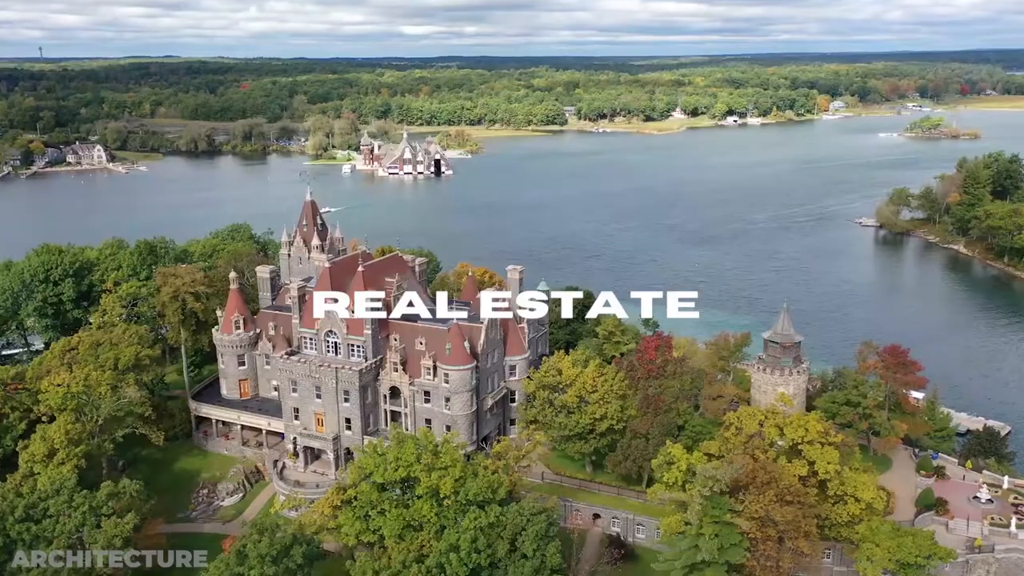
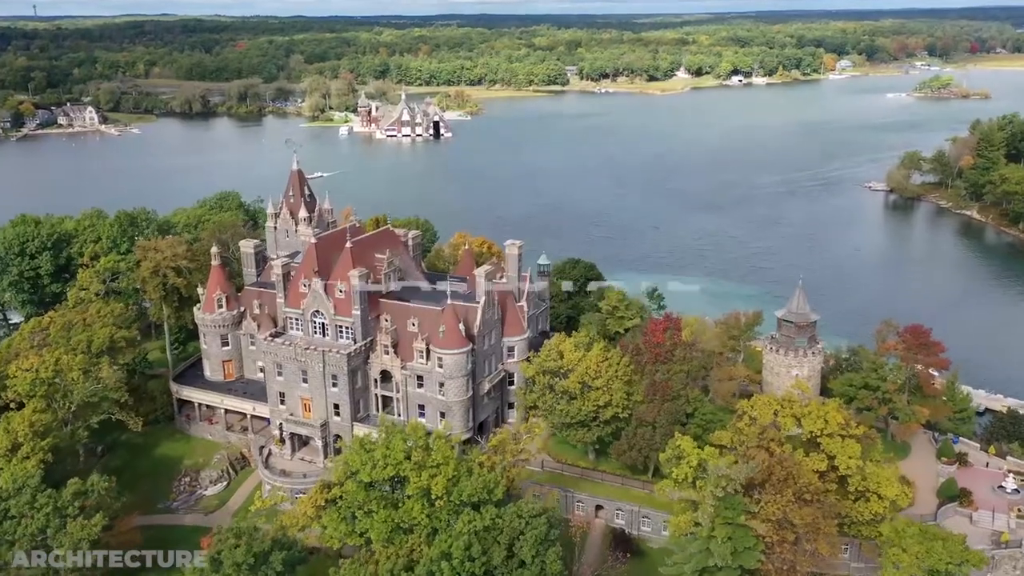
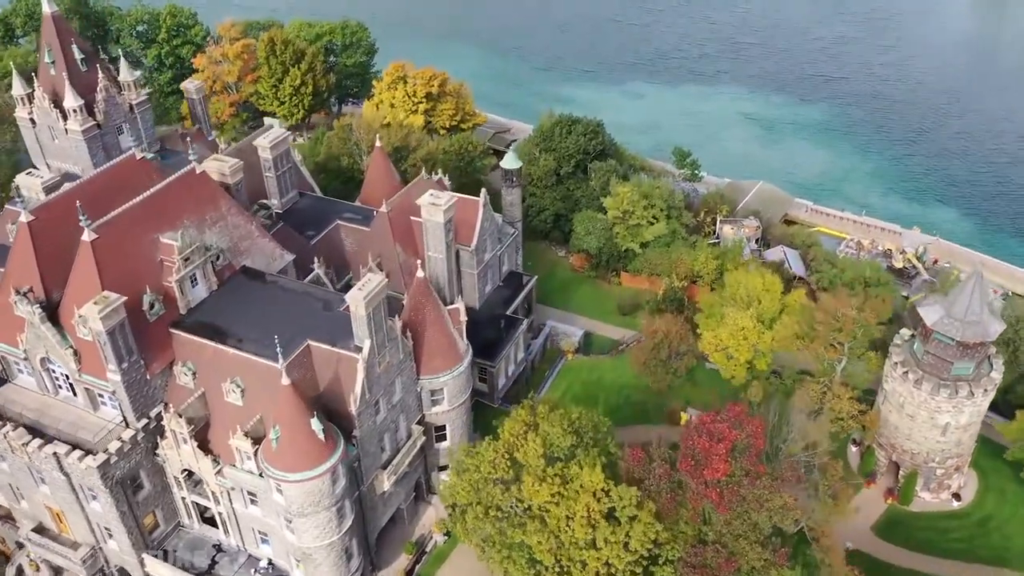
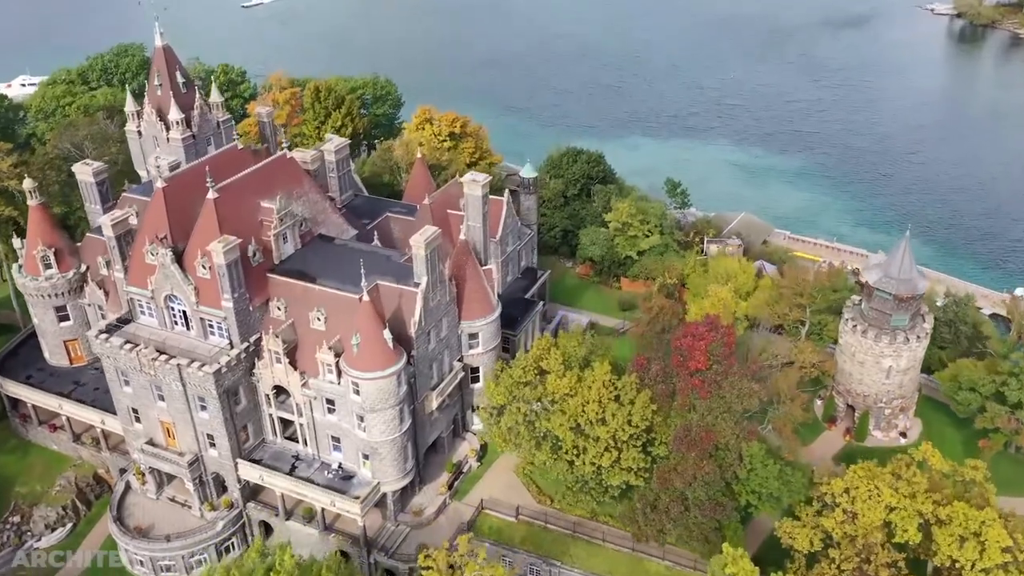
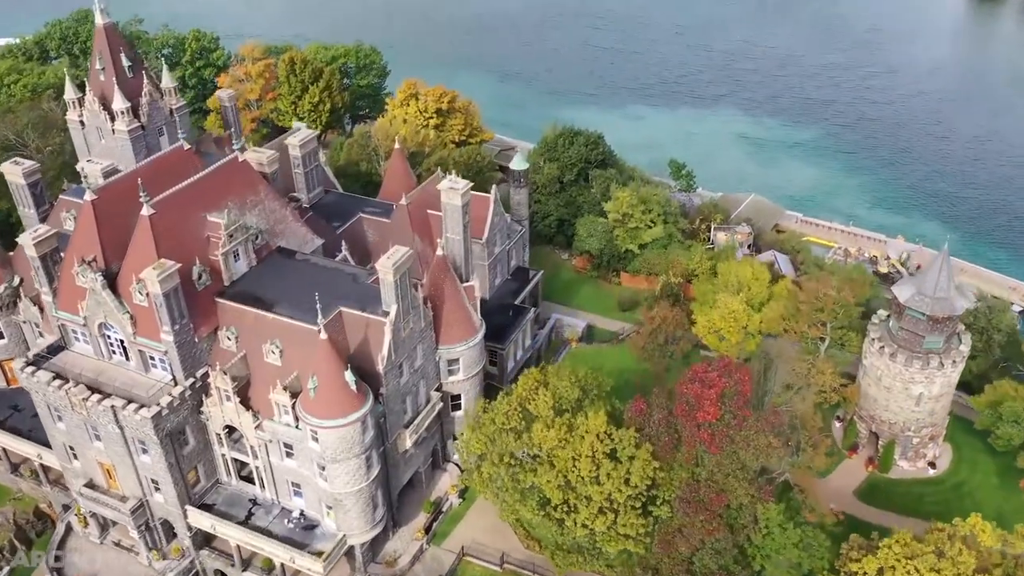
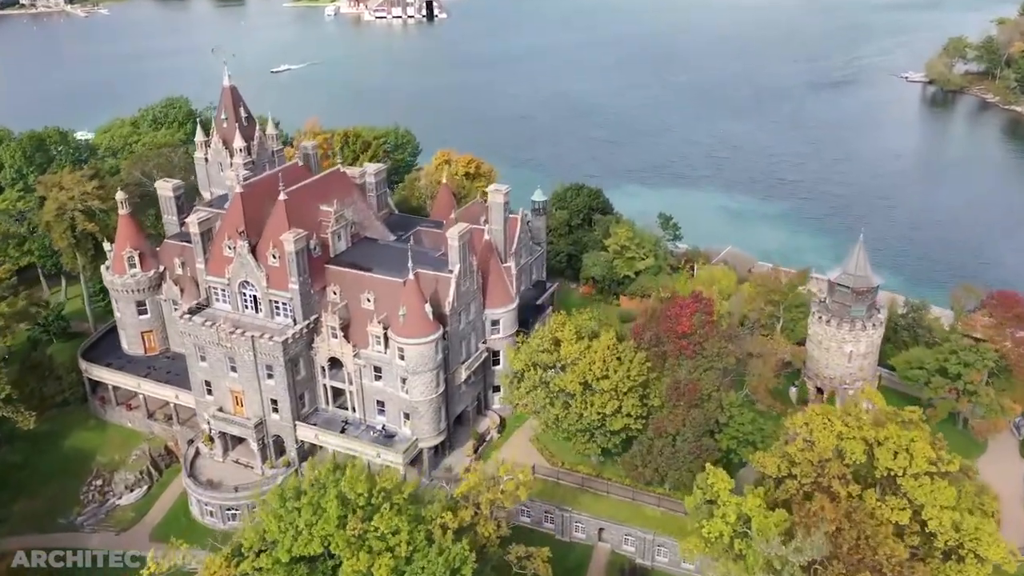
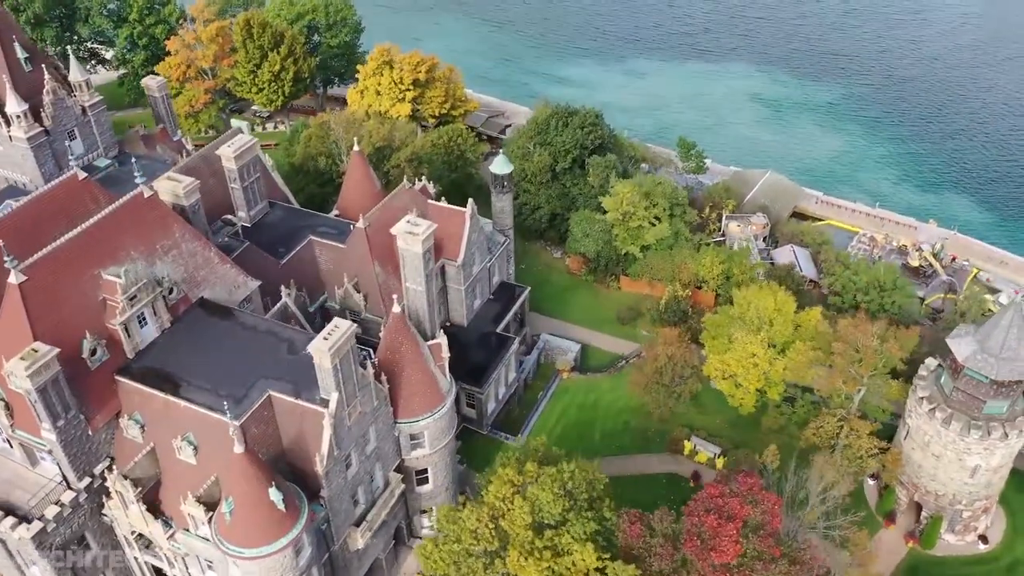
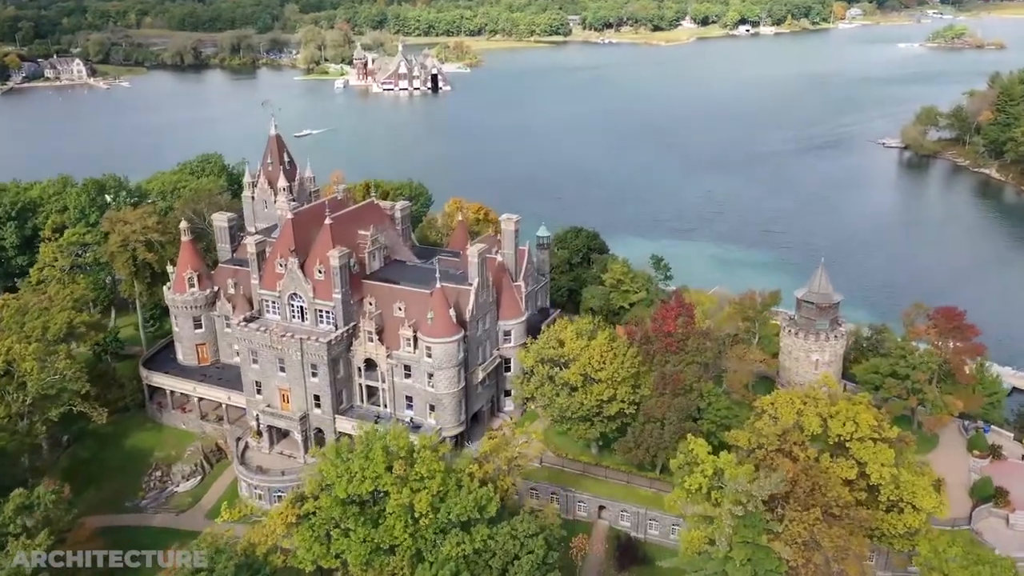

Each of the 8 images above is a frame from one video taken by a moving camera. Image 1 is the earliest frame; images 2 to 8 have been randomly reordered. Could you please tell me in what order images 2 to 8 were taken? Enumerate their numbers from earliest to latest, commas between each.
2, 8, 6, 4, 5, 3, 7
